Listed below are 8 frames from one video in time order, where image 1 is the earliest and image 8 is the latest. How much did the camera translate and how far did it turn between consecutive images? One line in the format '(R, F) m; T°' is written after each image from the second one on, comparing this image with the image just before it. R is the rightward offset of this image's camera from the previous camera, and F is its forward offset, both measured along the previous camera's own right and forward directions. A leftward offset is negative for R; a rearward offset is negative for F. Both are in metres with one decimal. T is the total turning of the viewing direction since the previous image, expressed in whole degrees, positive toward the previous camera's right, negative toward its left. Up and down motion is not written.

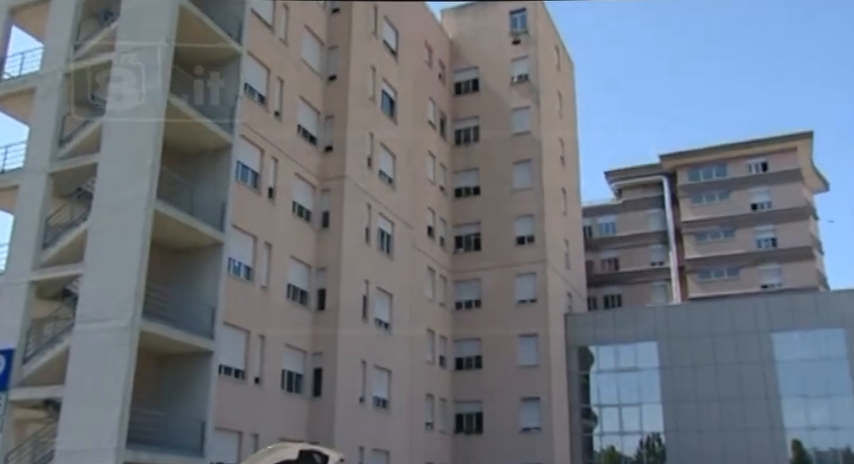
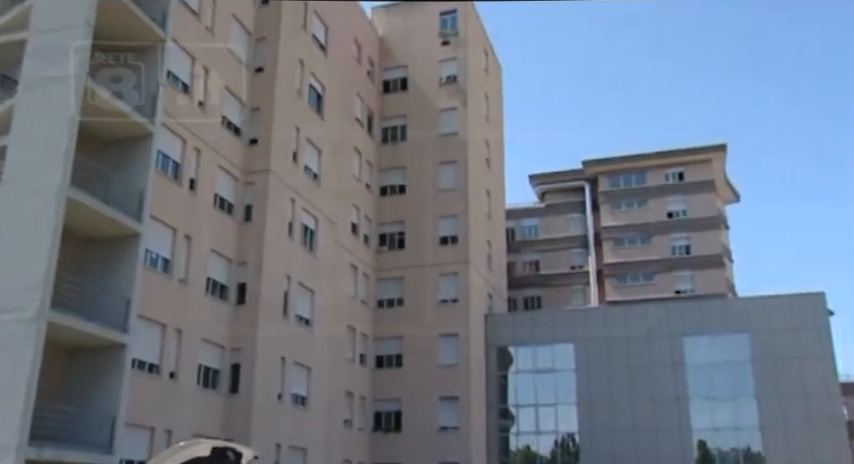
(-0.3, 0.0) m; +5°
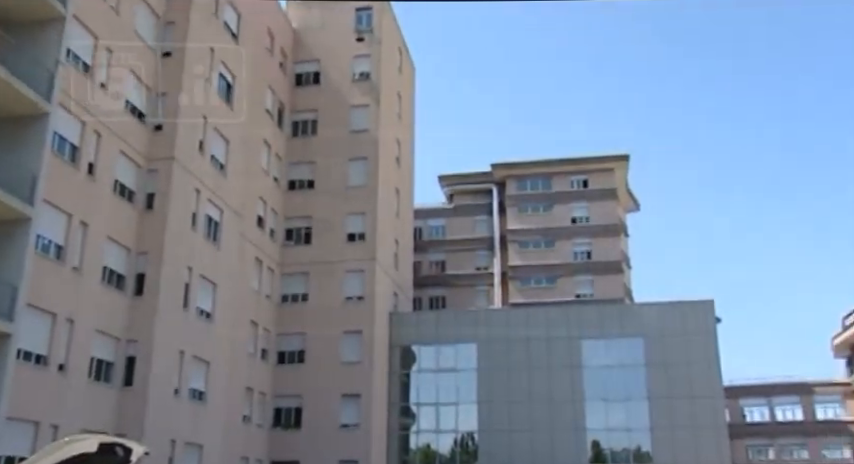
(0.0, +0.1) m; +6°
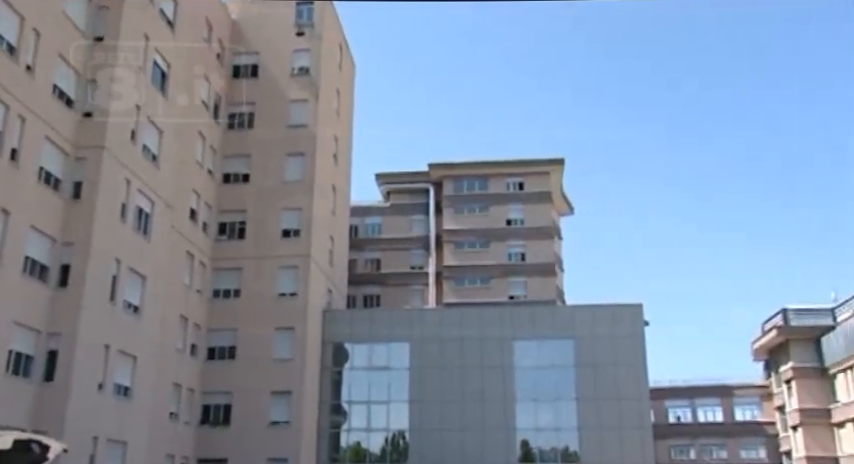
(0.0, +0.2) m; +4°
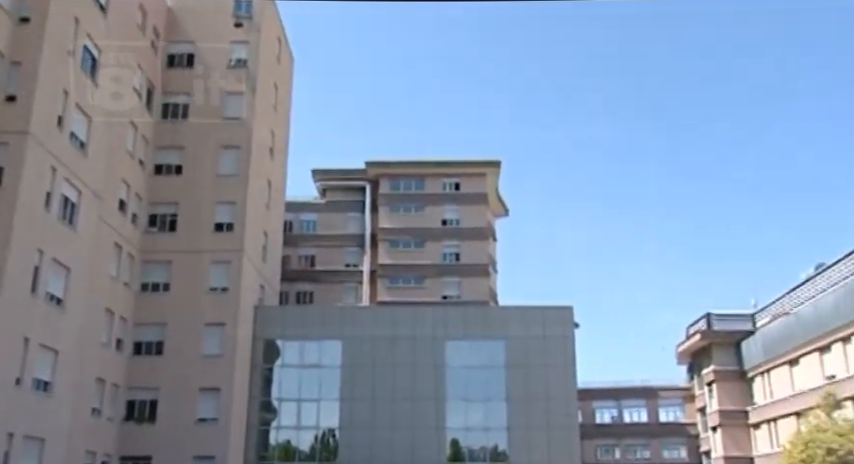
(0.0, +0.2) m; +4°
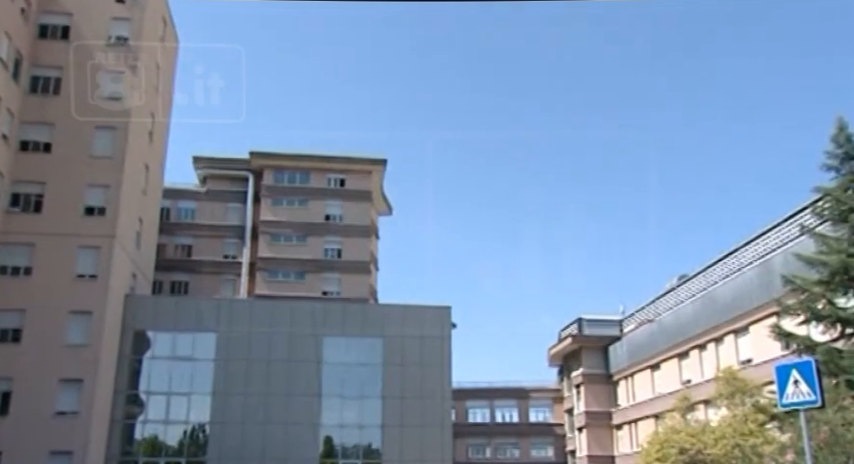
(0.0, +0.8) m; +7°
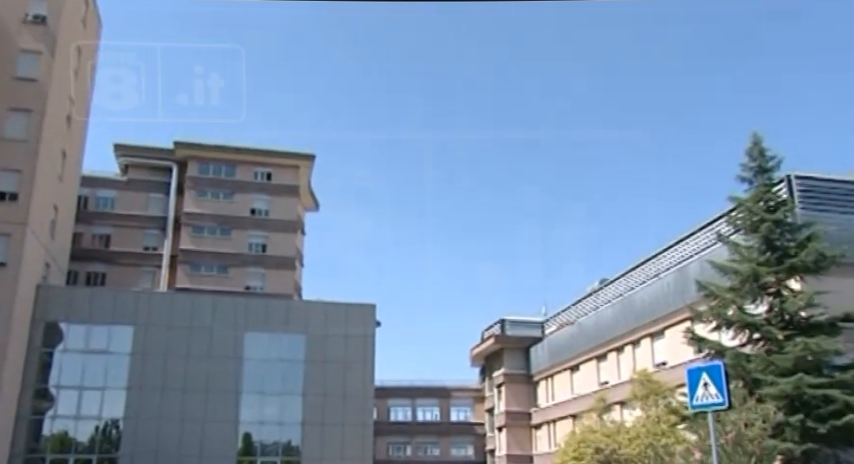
(0.0, +0.9) m; +4°
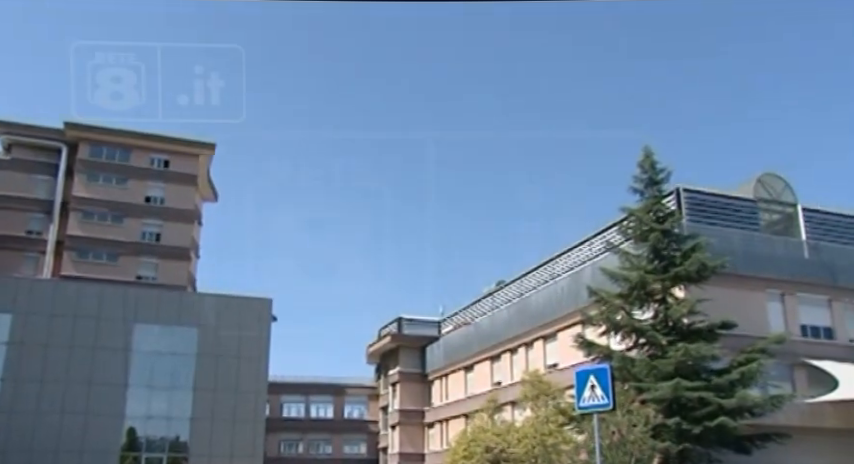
(+0.4, +0.5) m; +6°
